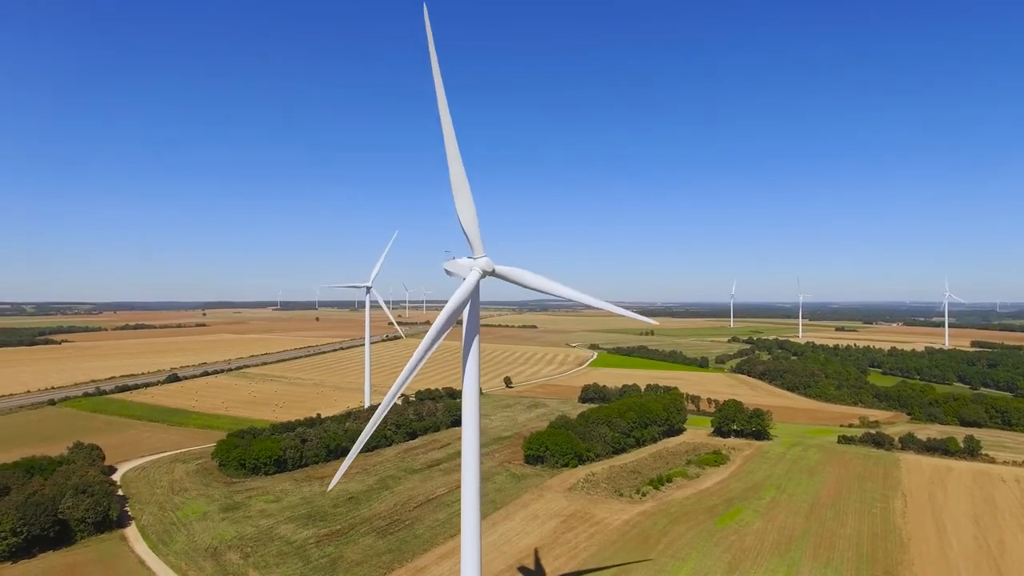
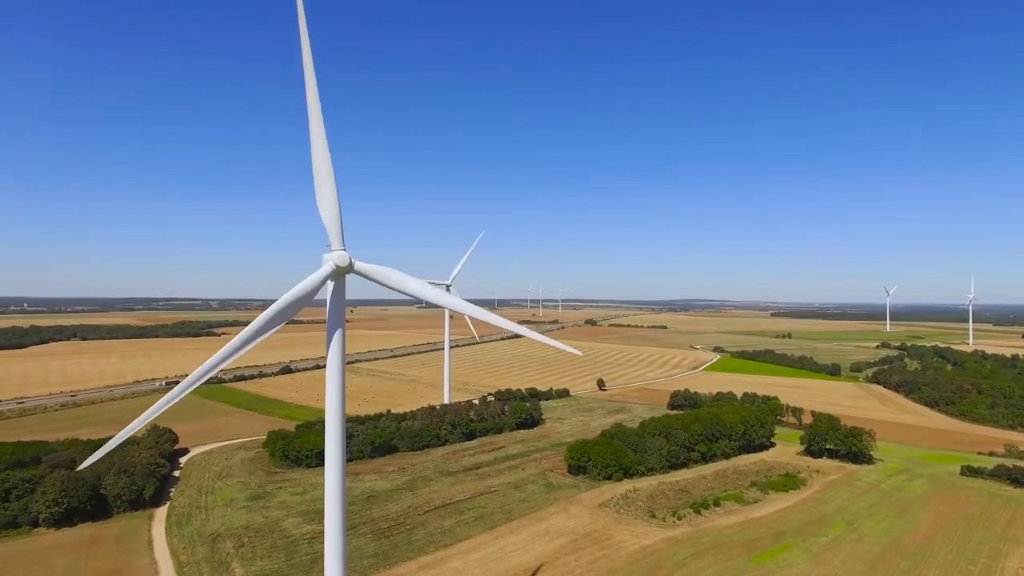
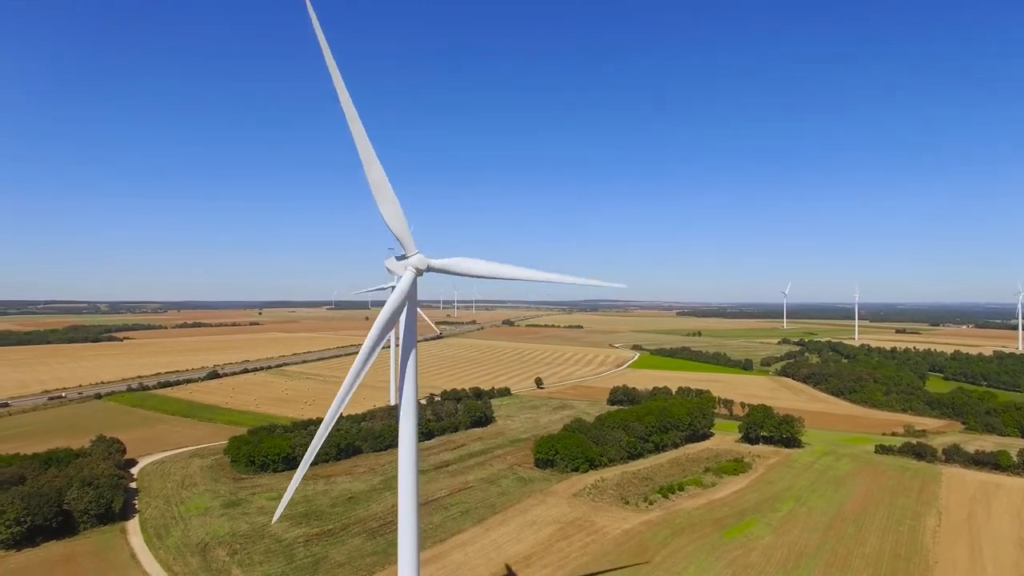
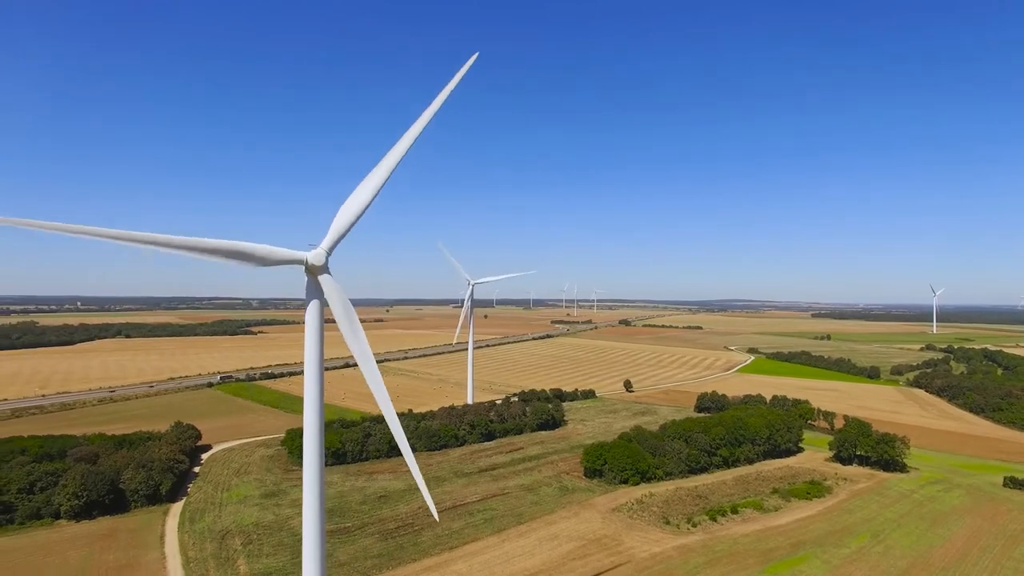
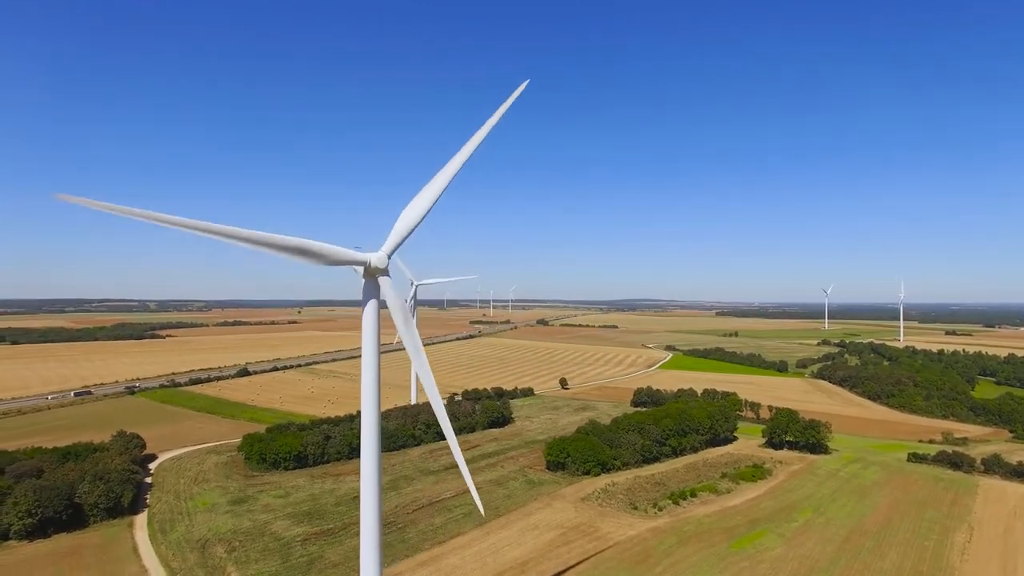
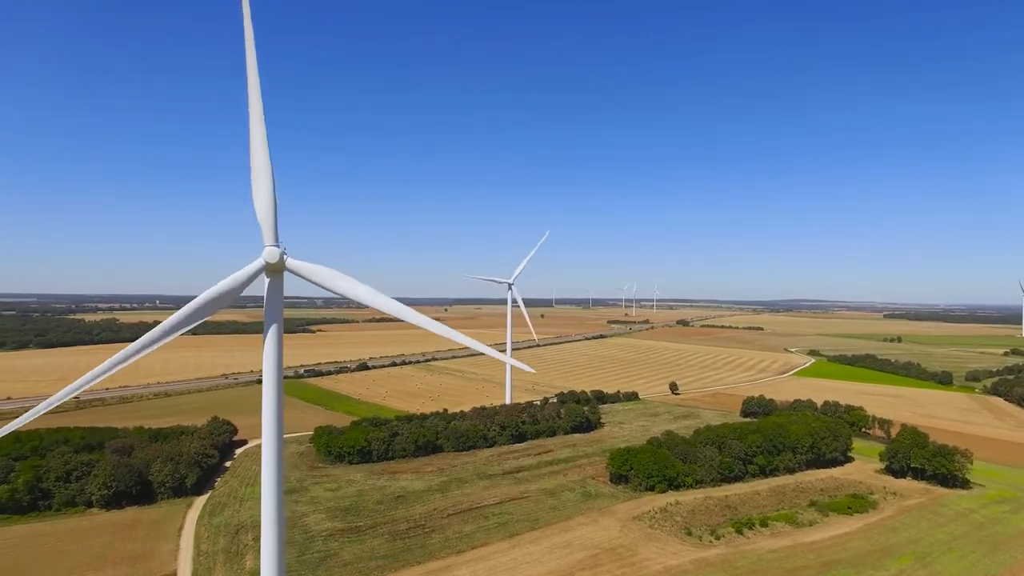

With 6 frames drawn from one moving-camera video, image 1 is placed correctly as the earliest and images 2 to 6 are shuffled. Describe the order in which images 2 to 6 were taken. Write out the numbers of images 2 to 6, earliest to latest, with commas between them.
3, 5, 2, 4, 6
